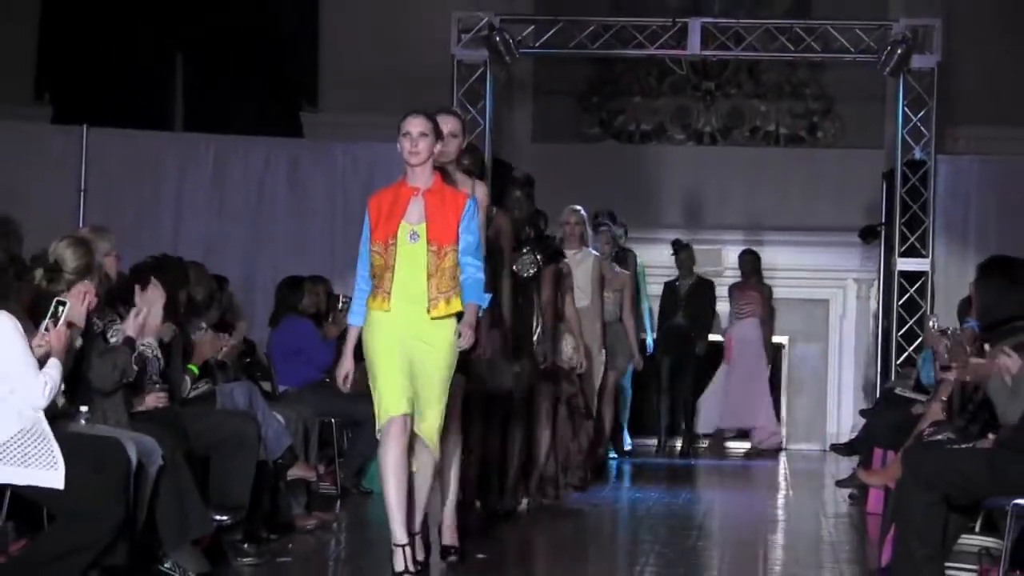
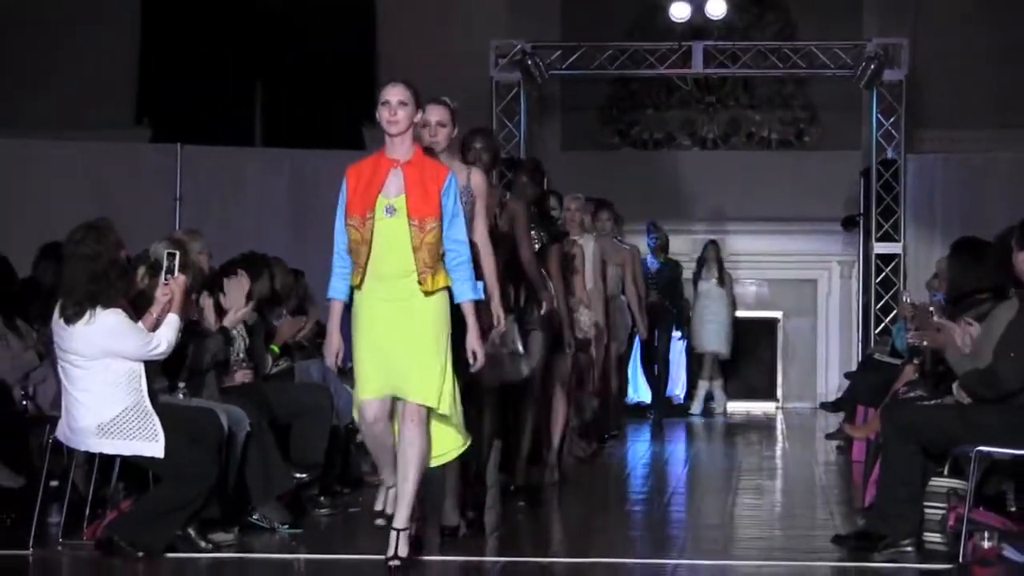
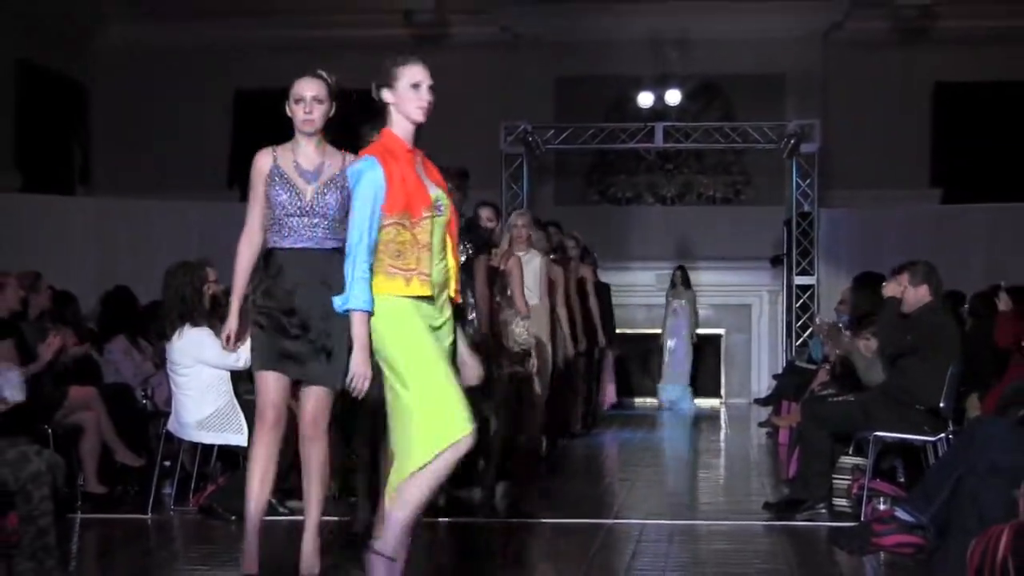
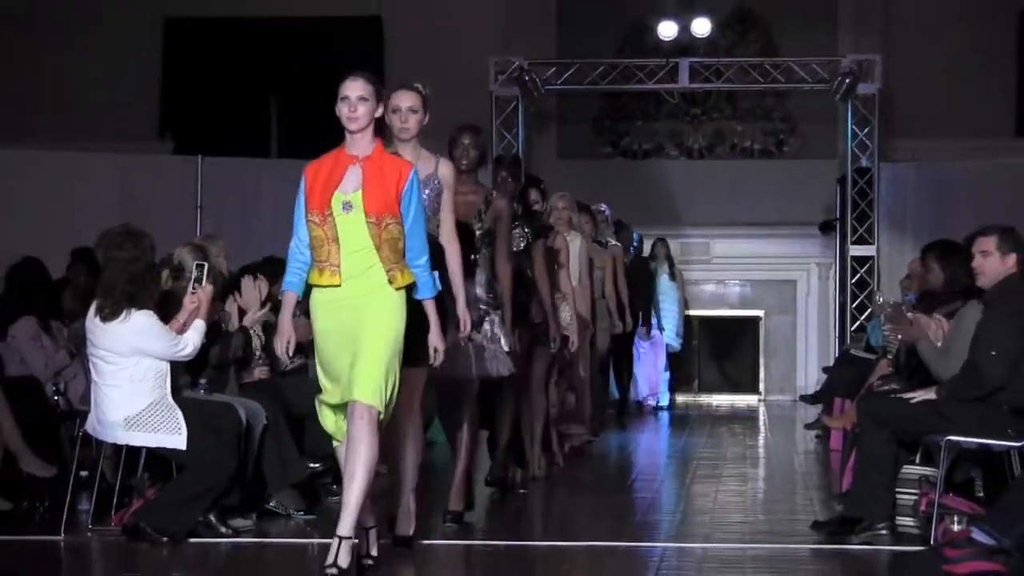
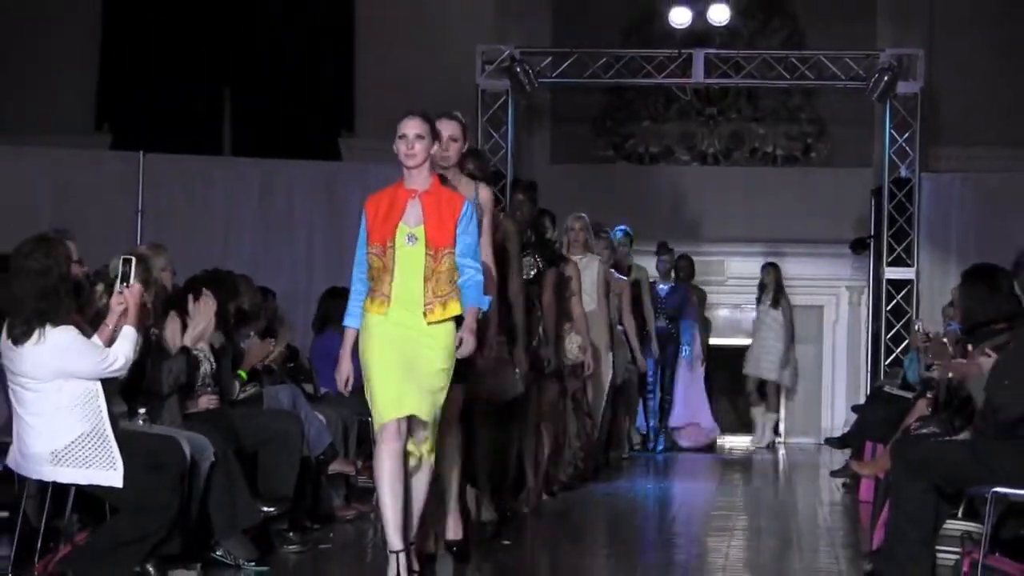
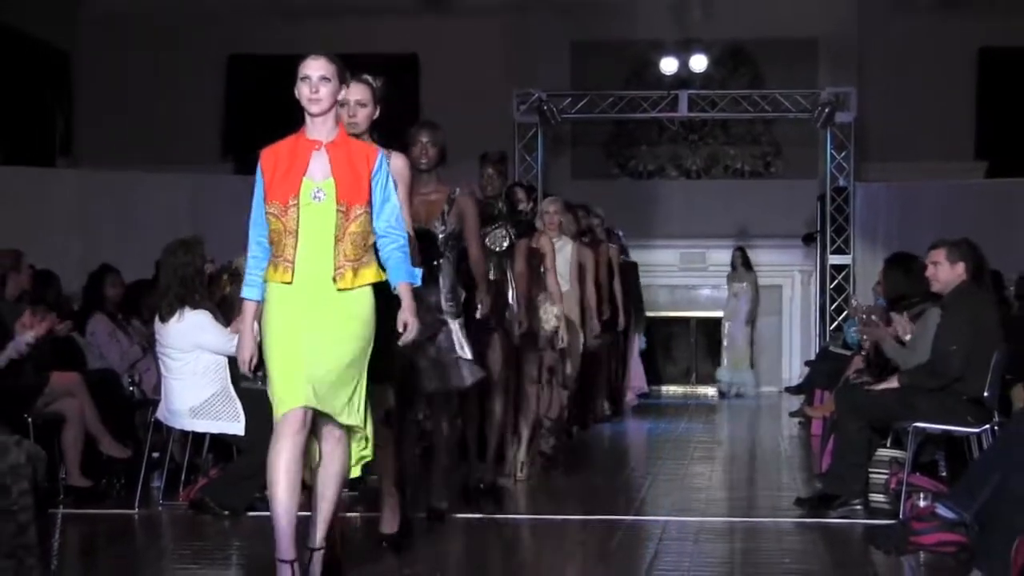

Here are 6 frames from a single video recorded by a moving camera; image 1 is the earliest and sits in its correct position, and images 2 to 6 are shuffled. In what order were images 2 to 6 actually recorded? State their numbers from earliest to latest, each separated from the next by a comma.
5, 2, 4, 6, 3
